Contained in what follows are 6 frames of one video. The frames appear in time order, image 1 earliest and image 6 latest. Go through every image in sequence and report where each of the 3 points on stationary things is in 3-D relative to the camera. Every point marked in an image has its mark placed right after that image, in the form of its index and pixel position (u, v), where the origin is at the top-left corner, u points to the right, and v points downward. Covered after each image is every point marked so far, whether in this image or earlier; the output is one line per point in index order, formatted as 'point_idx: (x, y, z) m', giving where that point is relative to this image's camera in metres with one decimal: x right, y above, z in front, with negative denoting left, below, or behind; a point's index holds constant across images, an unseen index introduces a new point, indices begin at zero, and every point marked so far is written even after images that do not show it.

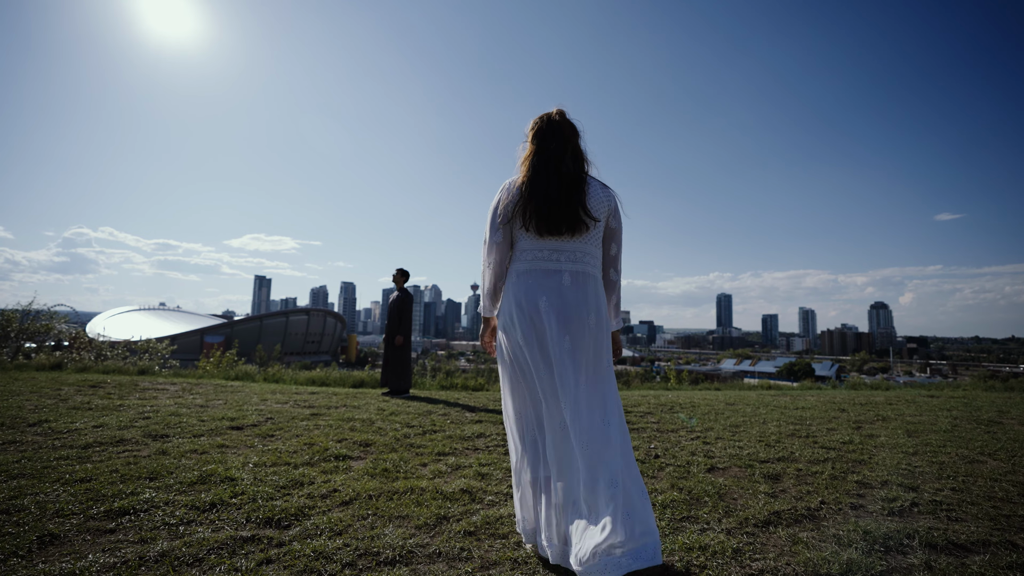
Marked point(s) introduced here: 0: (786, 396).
0: (+4.9, -1.9, +7.8) m
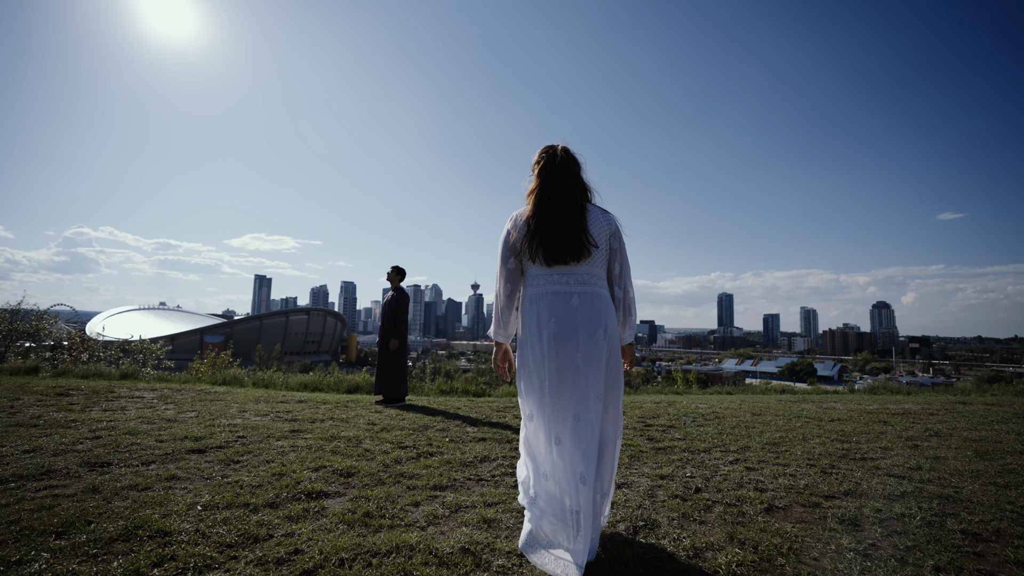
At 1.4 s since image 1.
0: (+4.9, -1.9, +7.3) m
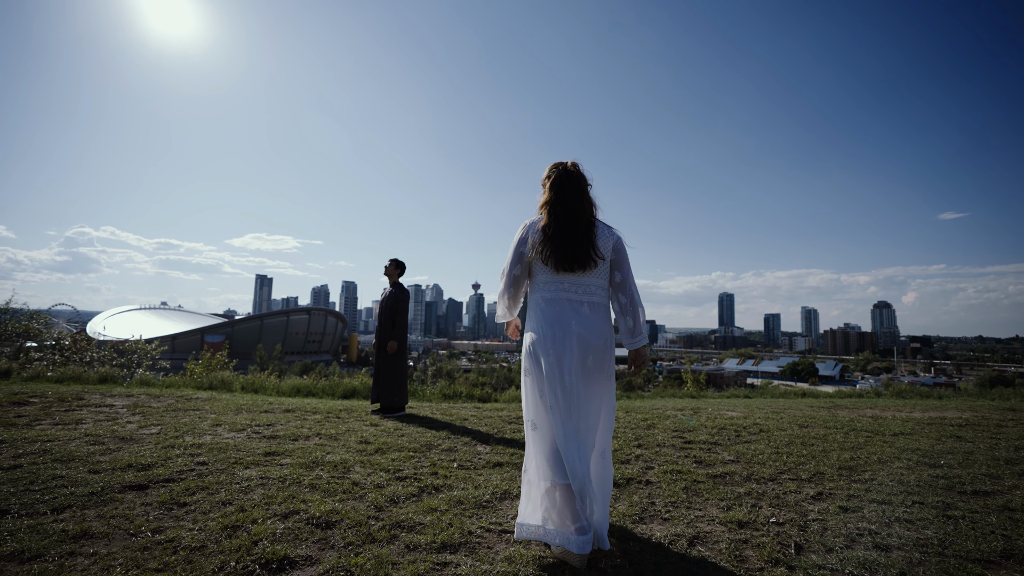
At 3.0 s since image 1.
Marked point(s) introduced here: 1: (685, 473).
0: (+5.1, -1.9, +6.7) m
1: (+1.1, -1.2, +2.9) m
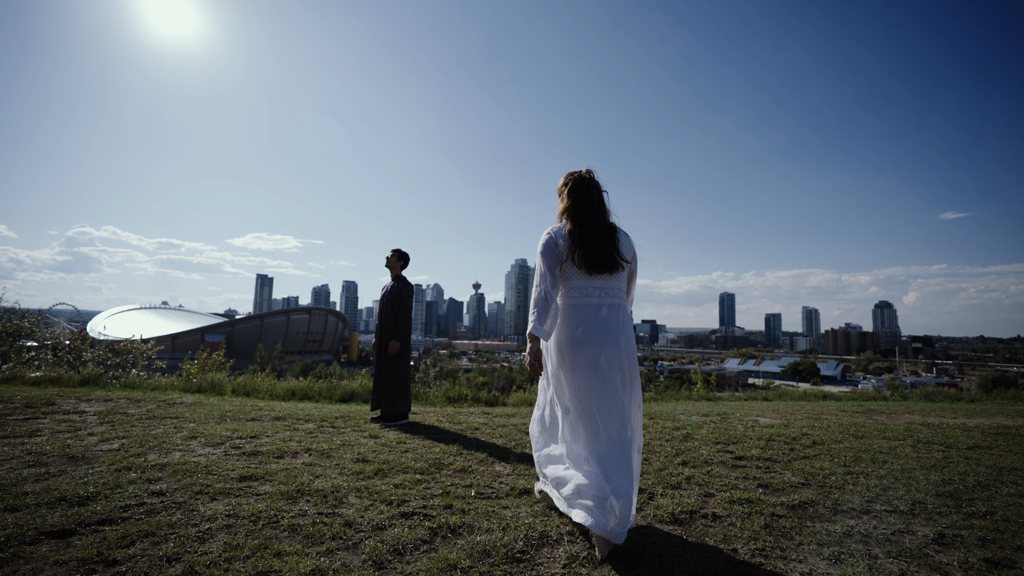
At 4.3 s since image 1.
0: (+5.3, -1.8, +6.2) m
1: (+1.3, -1.2, +2.4) m
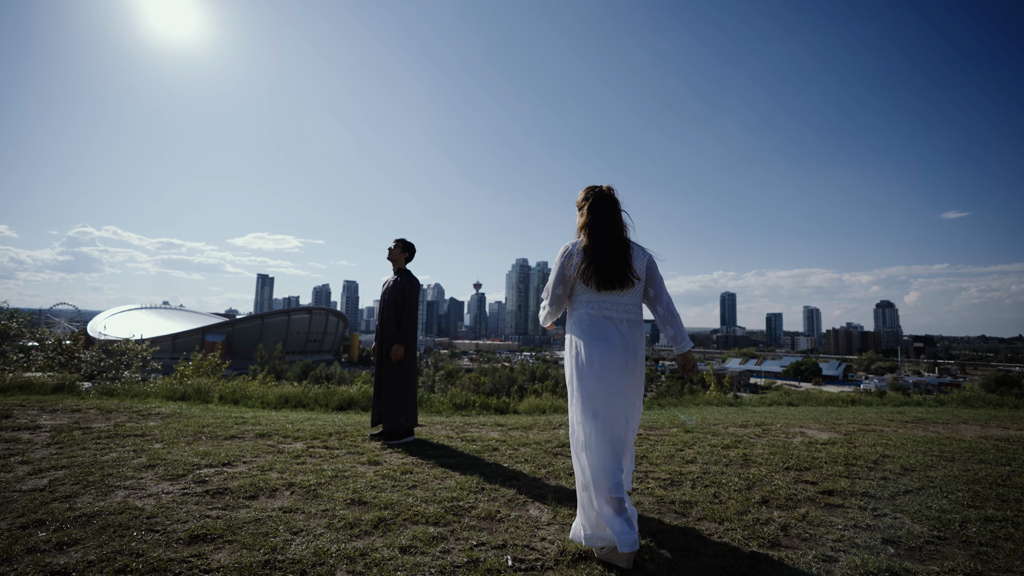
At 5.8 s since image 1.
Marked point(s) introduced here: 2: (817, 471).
0: (+5.5, -1.8, +5.5) m
1: (+1.5, -1.1, +1.7) m
2: (+2.2, -1.3, +3.1) m
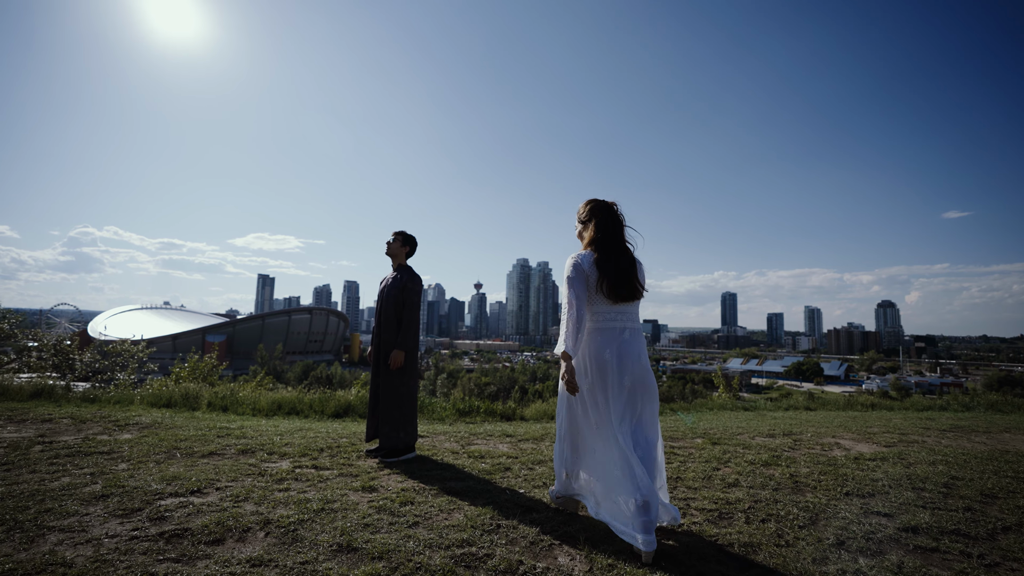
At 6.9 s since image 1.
0: (+5.6, -1.7, +5.1) m
1: (+1.6, -1.1, +1.3) m
2: (+2.3, -1.3, +2.7) m
